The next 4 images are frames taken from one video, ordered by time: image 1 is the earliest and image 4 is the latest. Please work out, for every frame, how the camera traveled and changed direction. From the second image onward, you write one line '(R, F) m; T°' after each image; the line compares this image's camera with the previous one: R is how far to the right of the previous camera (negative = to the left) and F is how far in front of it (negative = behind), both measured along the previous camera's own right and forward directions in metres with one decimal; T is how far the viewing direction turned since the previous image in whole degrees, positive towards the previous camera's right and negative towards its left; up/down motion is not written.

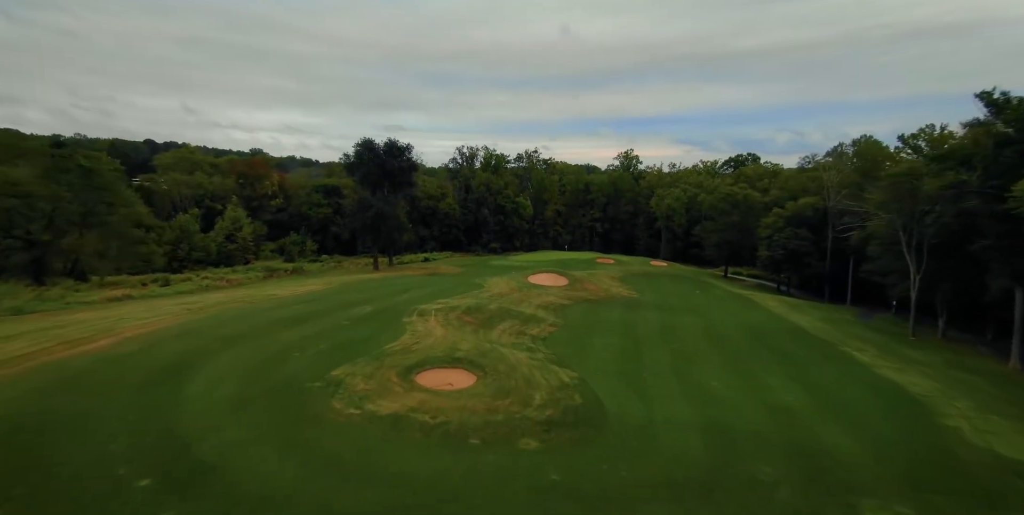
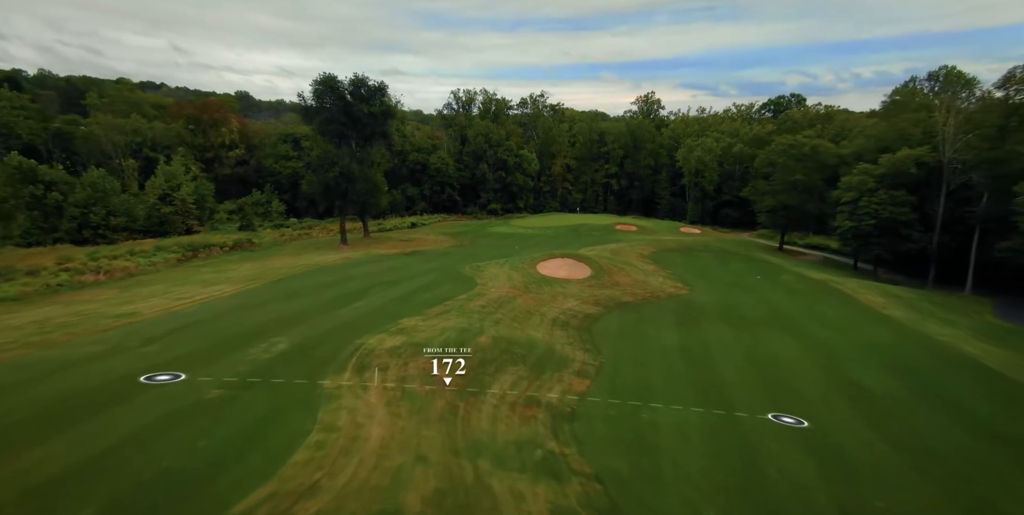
(-0.1, +9.3) m; 0°
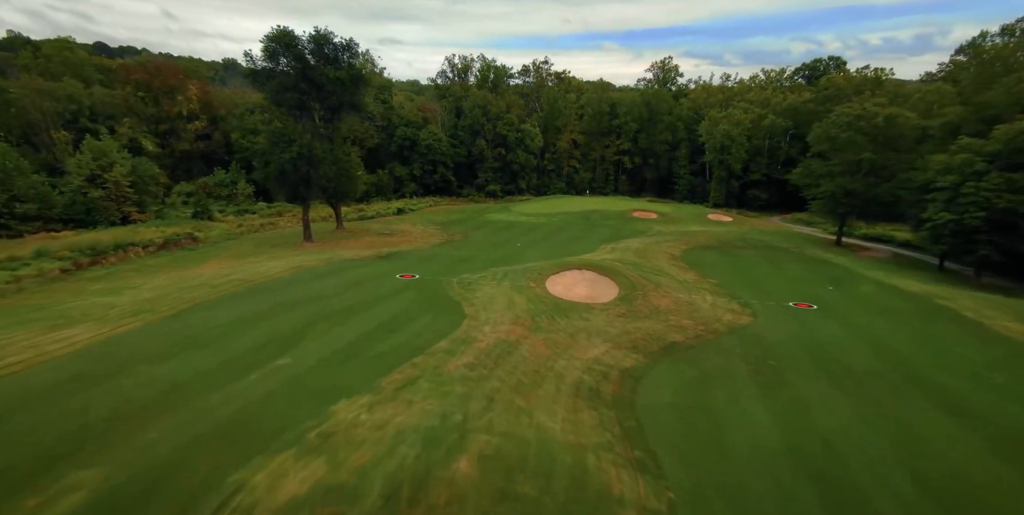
(0.0, +6.6) m; 0°
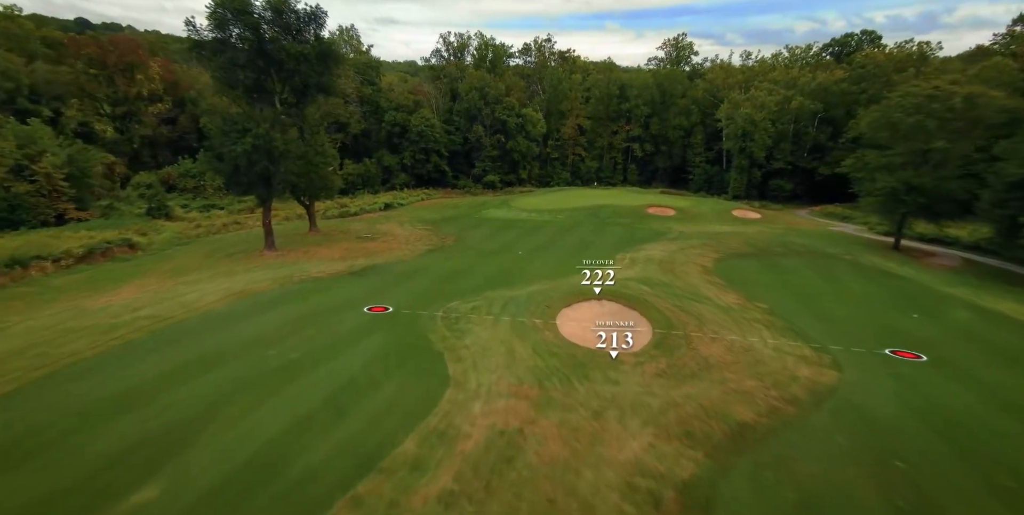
(0.0, +4.7) m; 0°
